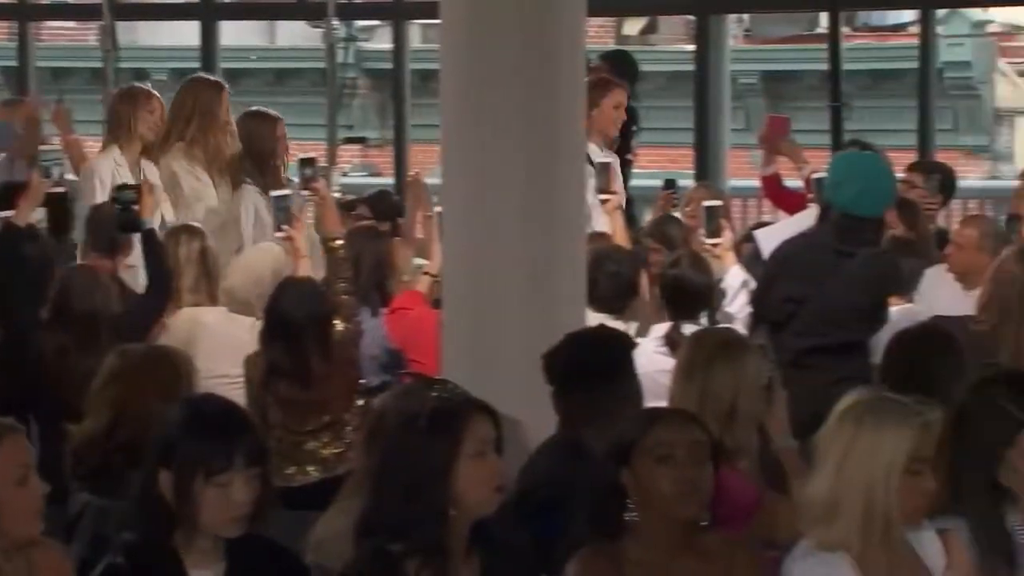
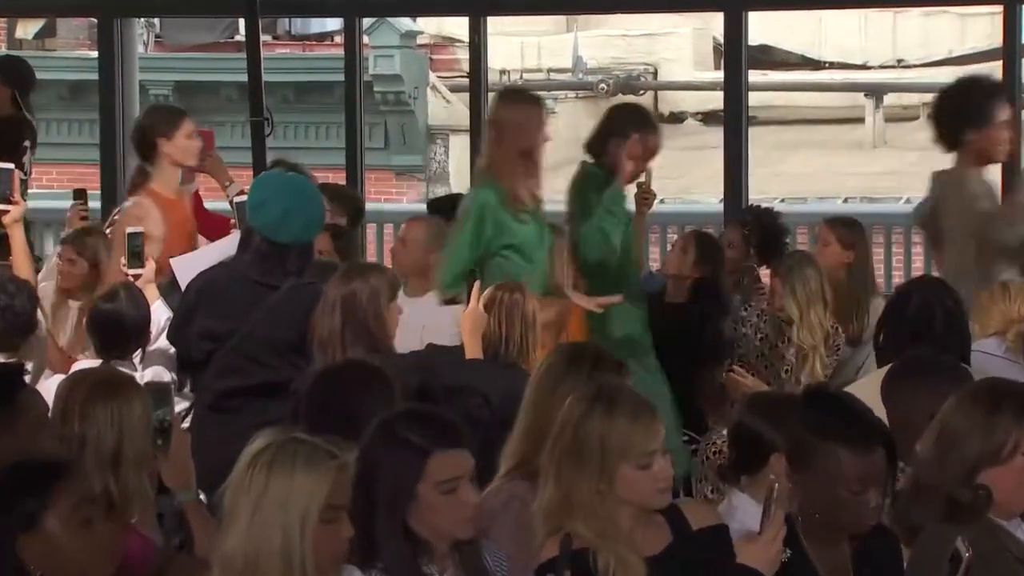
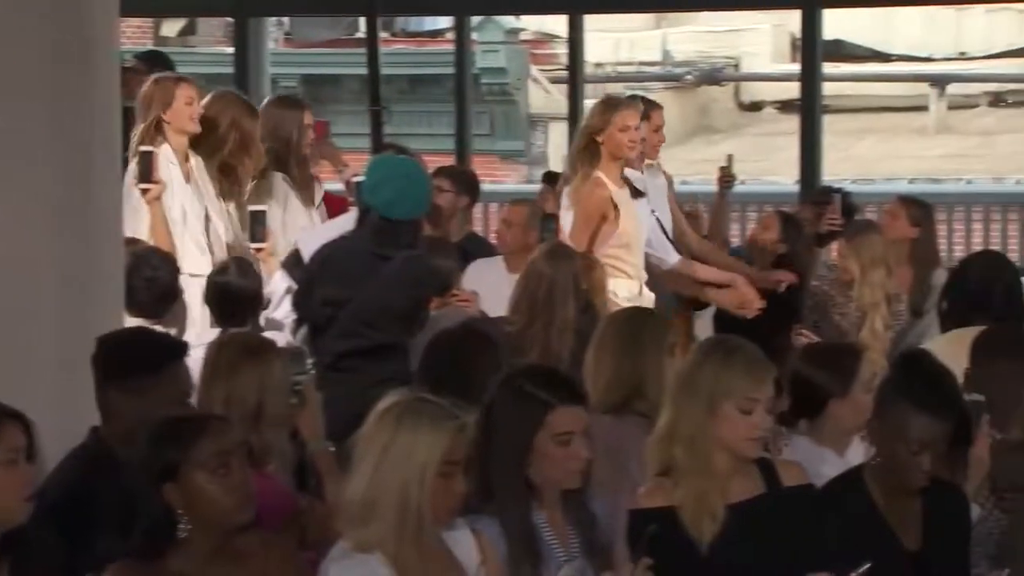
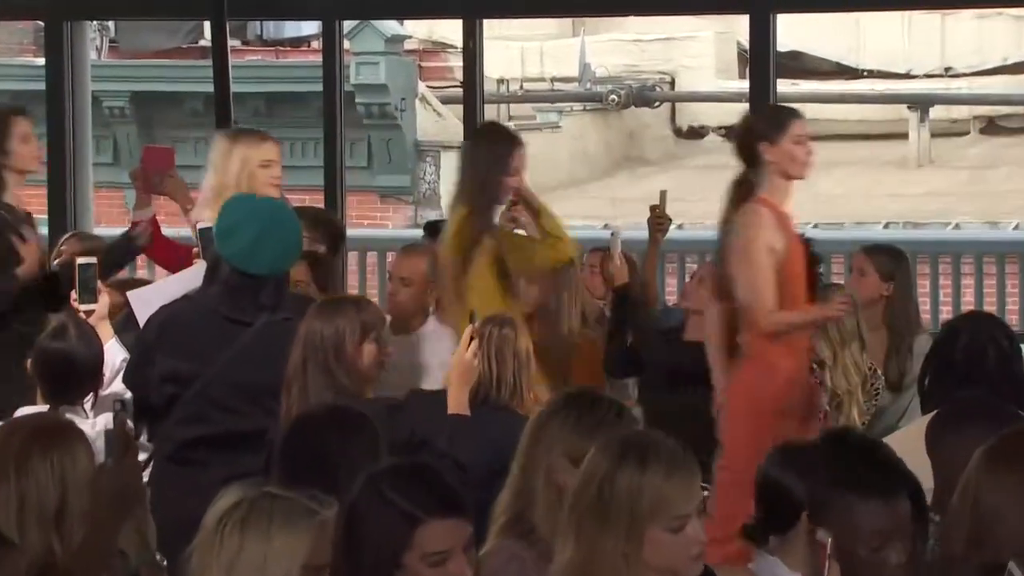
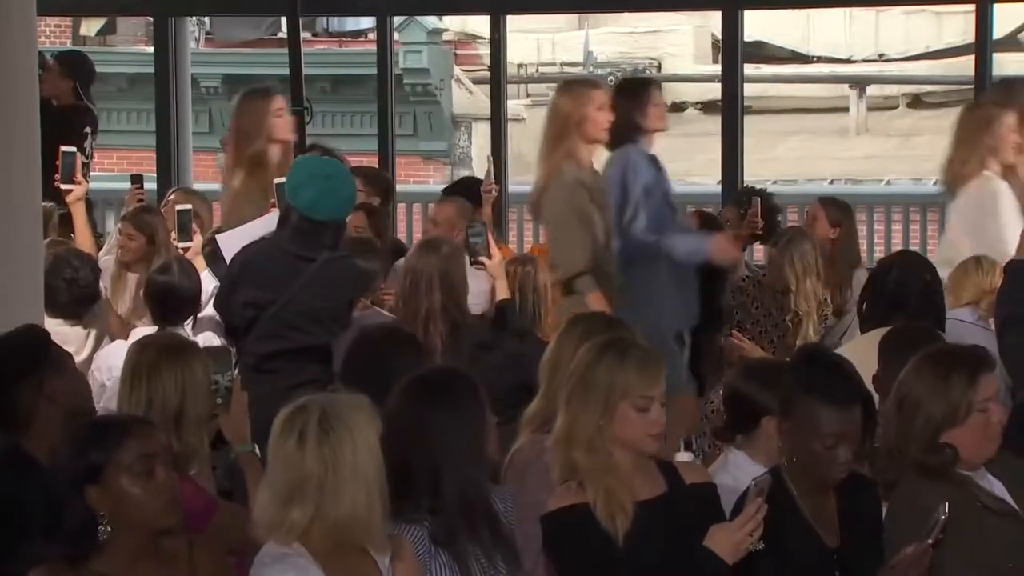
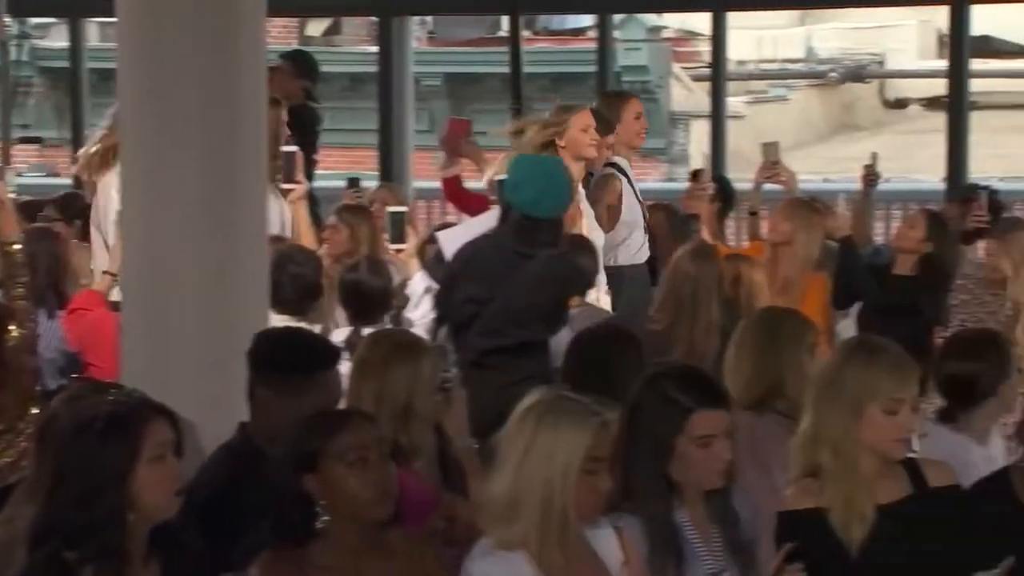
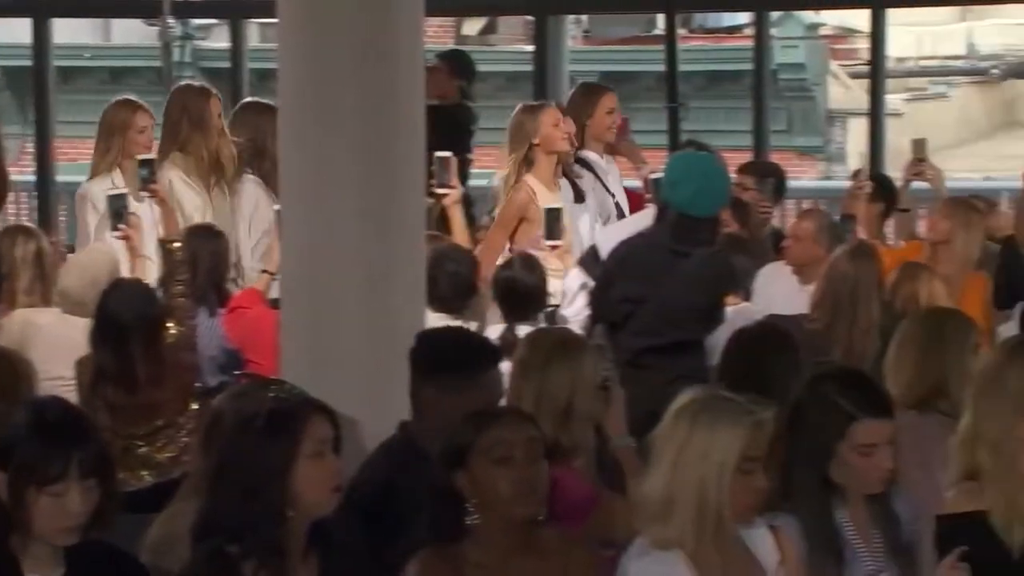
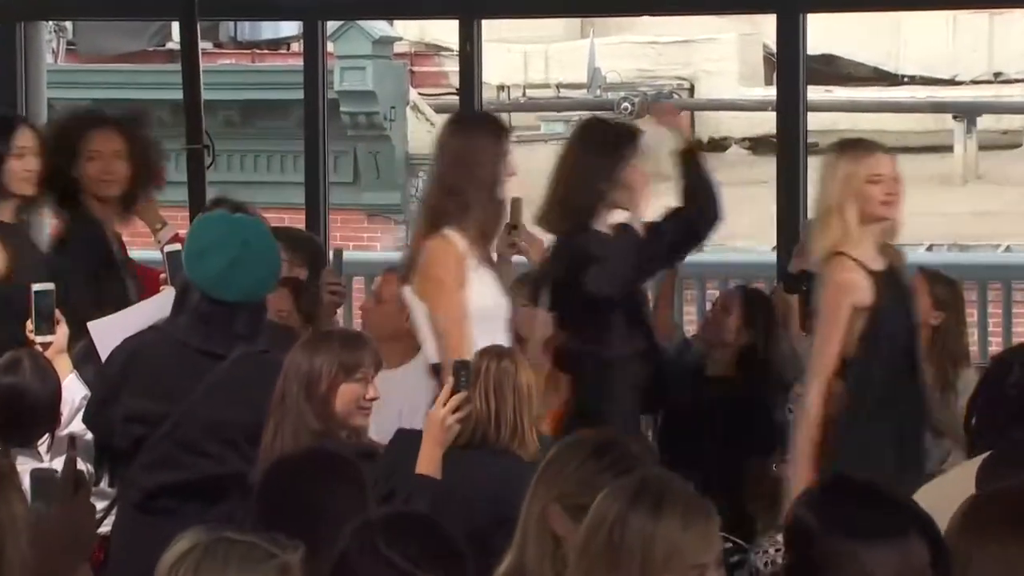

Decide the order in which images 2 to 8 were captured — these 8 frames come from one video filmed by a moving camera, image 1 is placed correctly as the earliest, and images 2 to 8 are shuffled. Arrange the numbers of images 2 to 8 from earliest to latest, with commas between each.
7, 6, 3, 5, 2, 4, 8
